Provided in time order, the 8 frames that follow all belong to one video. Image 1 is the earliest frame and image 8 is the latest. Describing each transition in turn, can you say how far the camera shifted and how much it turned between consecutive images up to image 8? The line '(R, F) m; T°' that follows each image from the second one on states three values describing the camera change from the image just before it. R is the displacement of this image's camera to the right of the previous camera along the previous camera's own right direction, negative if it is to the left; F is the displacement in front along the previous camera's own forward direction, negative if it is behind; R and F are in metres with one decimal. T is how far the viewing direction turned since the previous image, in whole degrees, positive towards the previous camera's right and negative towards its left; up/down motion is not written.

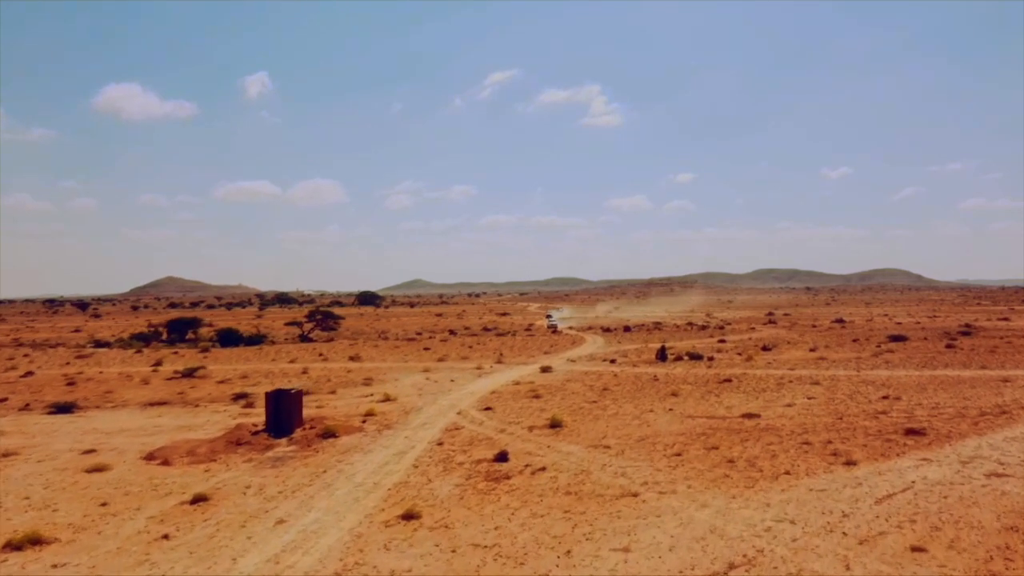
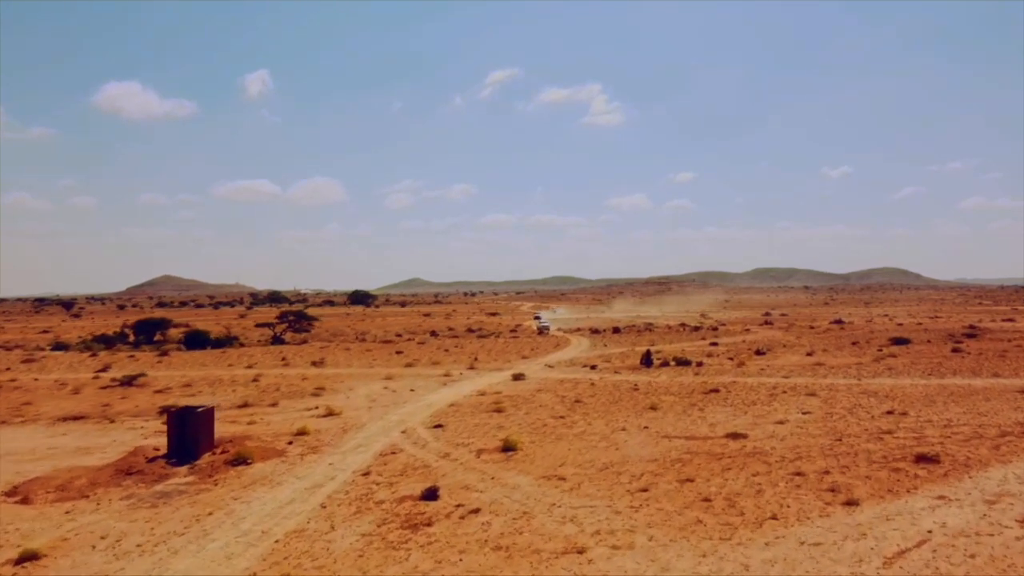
(+1.4, +3.5) m; 0°
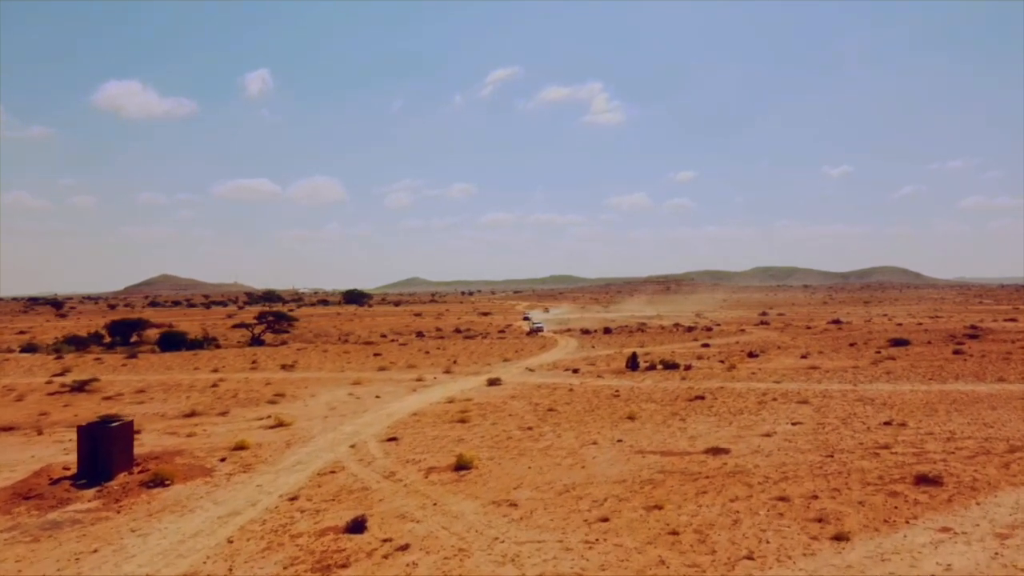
(+1.1, +2.2) m; 0°
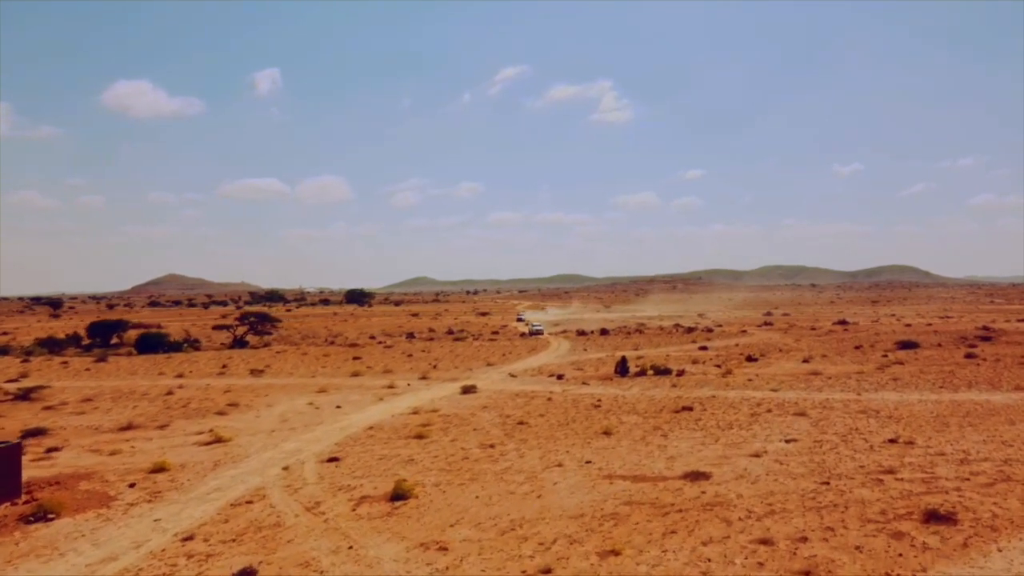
(+1.3, +2.6) m; -1°
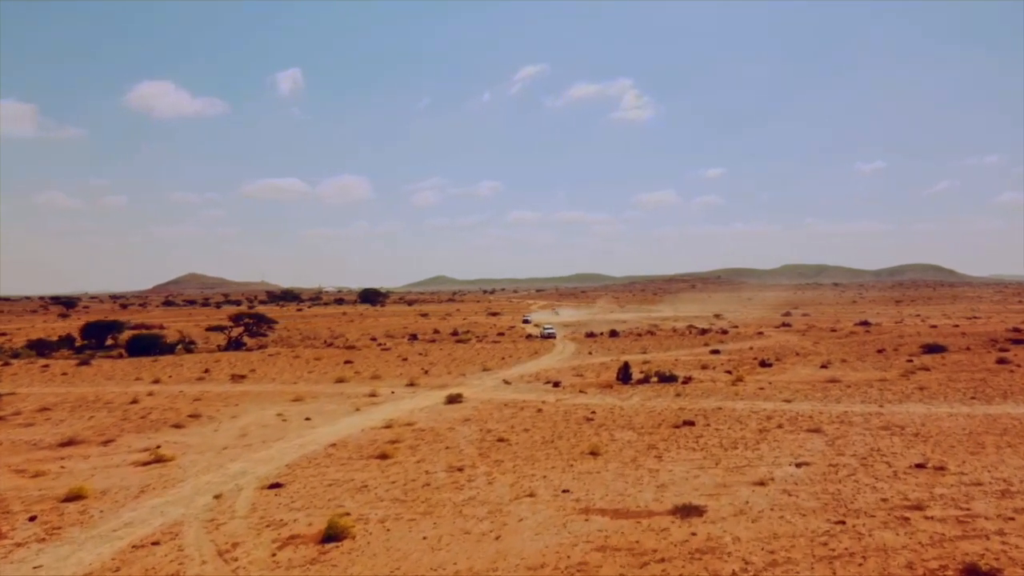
(+1.1, +2.6) m; -1°
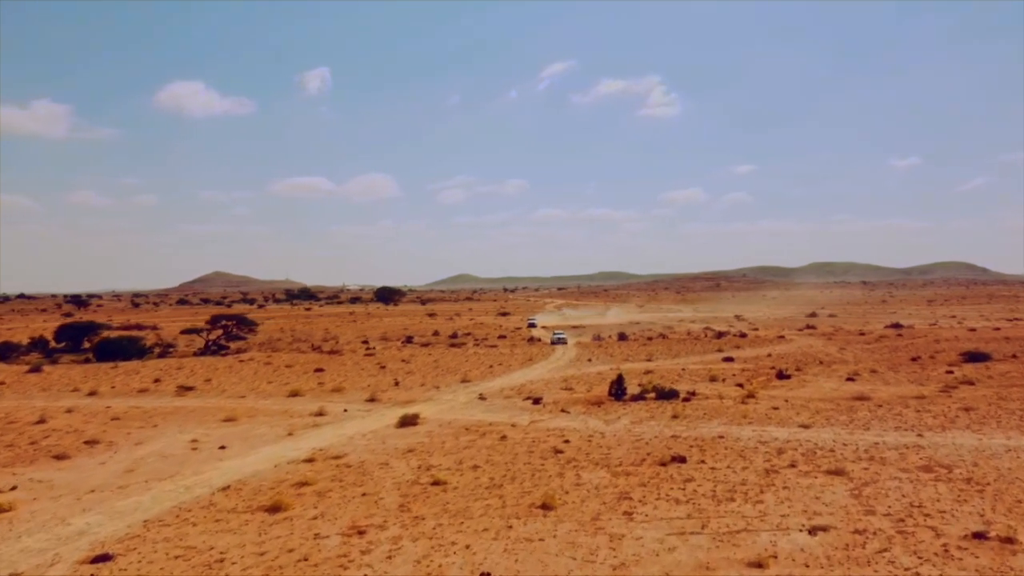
(+1.9, +4.8) m; -2°
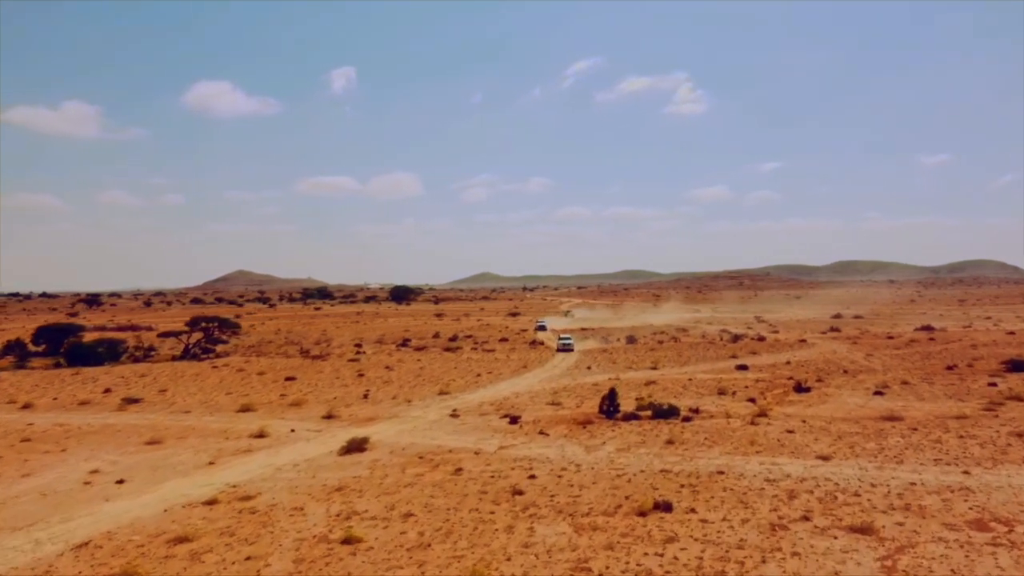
(+1.6, +4.0) m; -2°
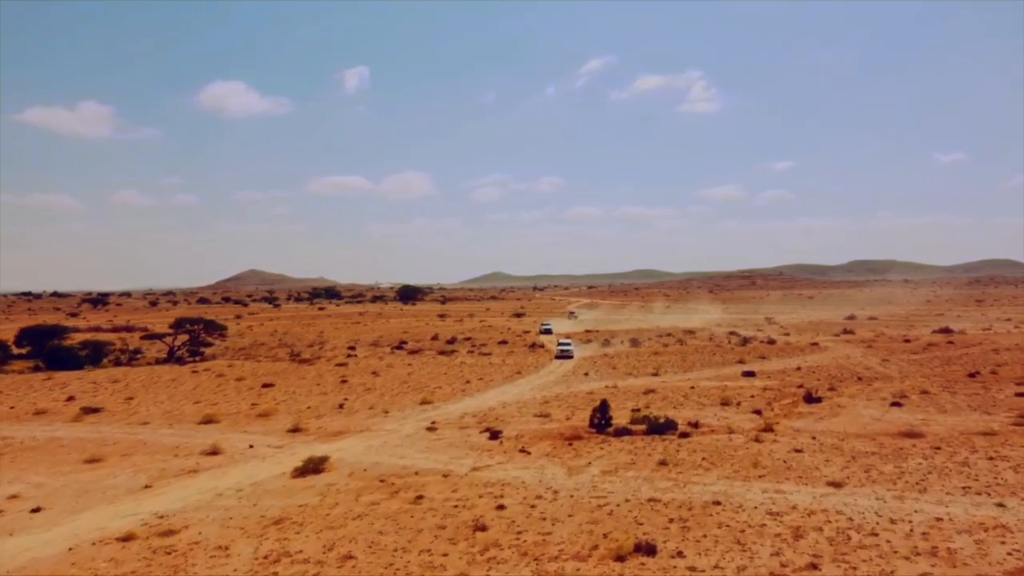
(+0.9, +2.3) m; -1°
